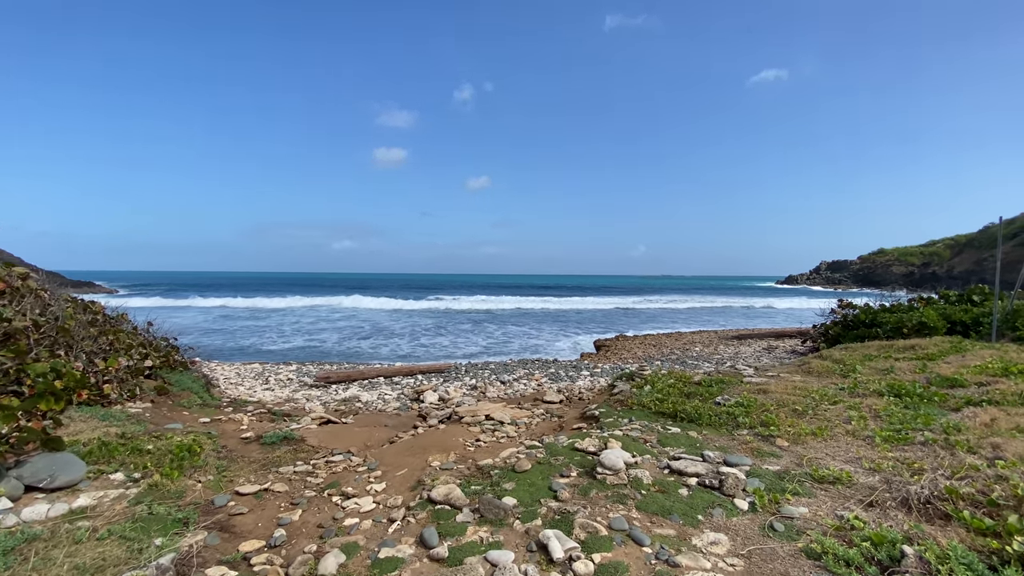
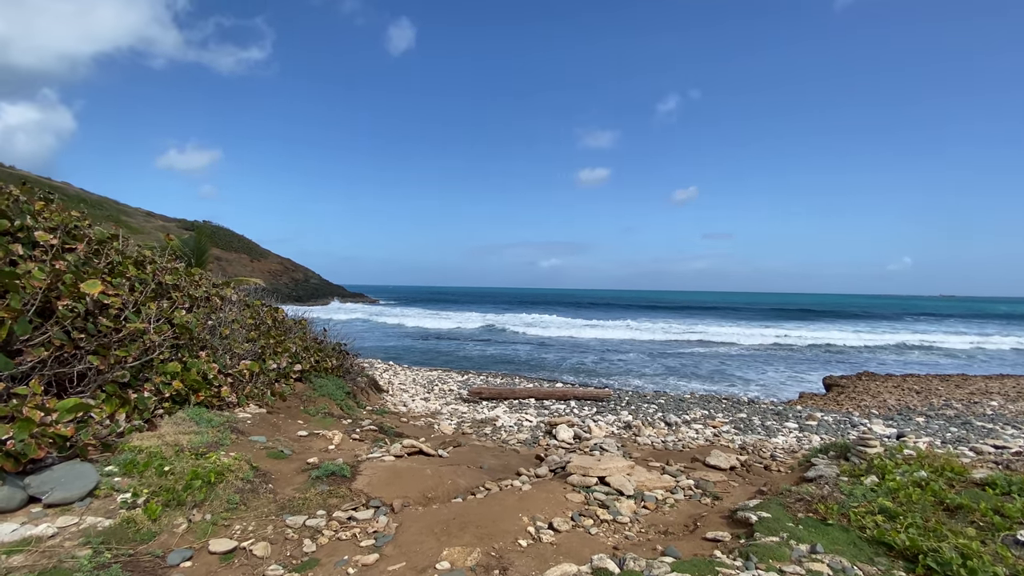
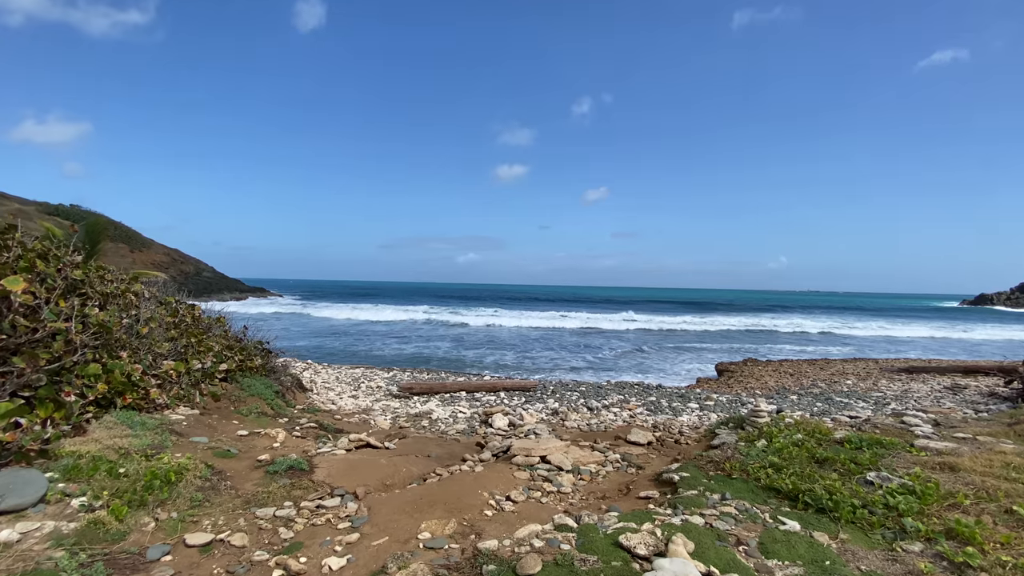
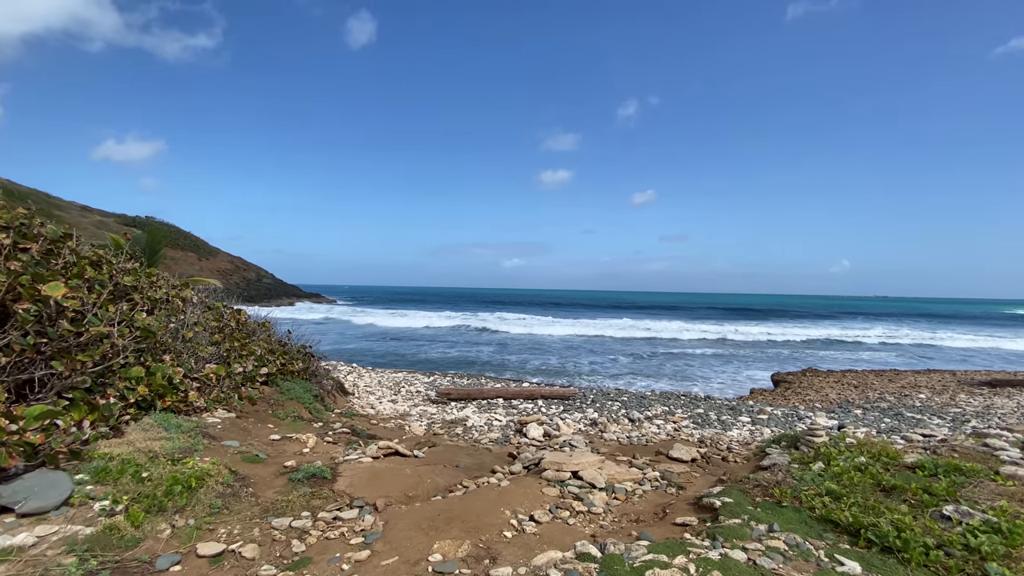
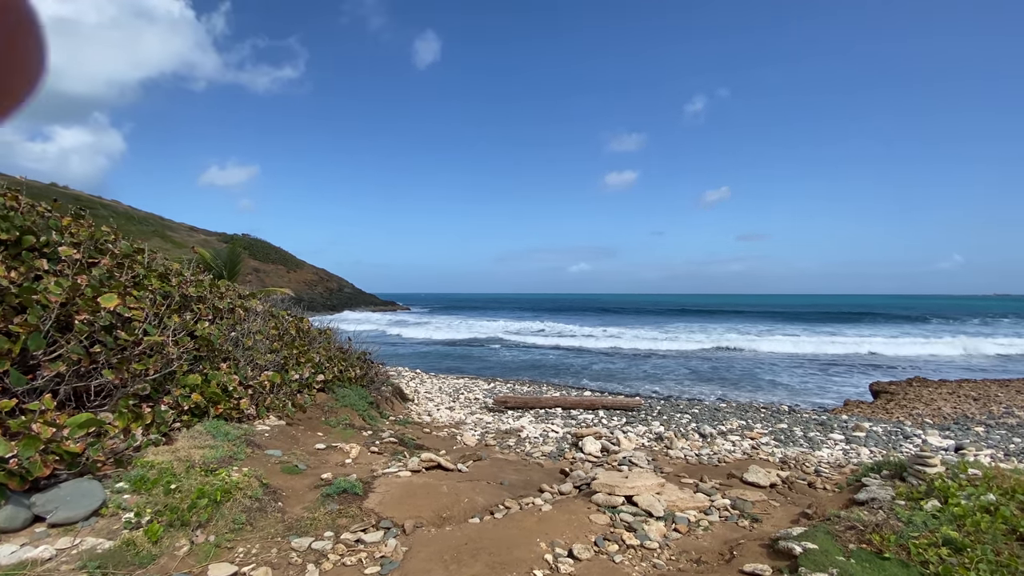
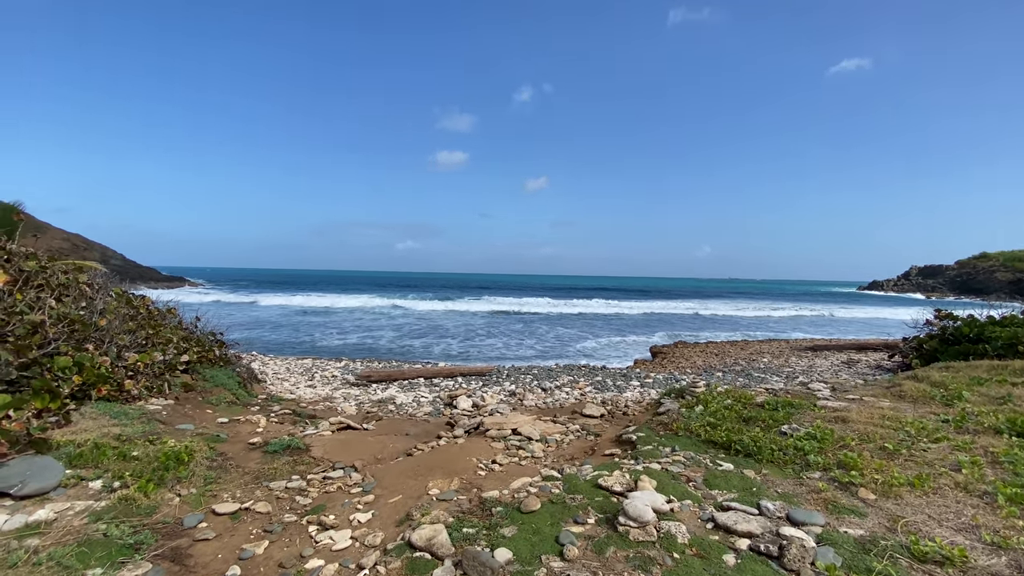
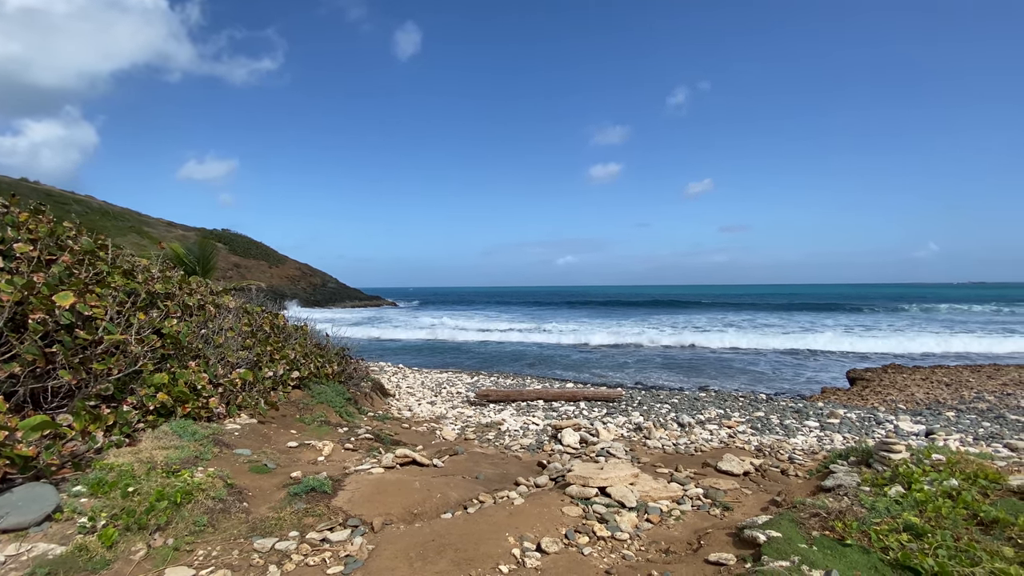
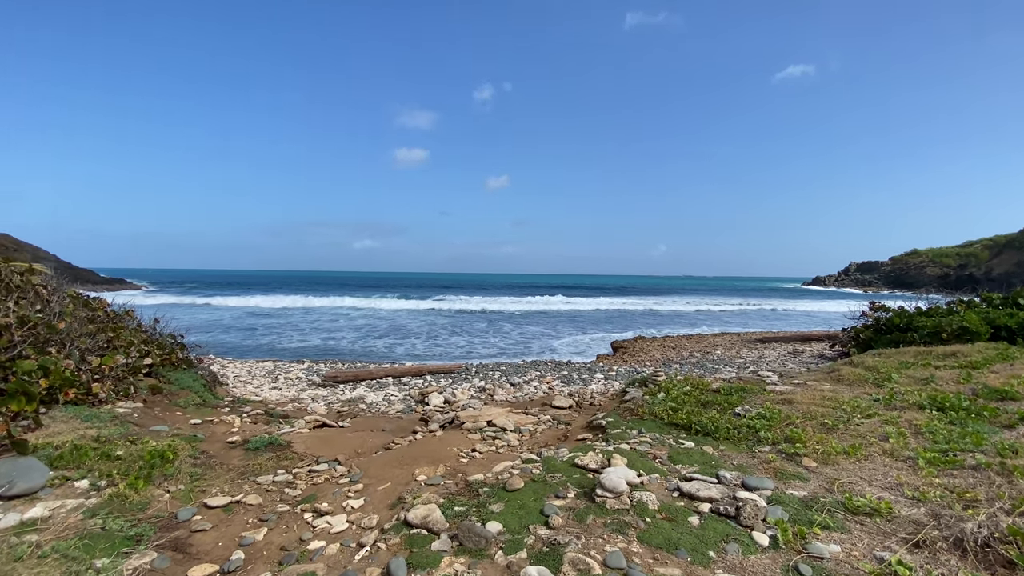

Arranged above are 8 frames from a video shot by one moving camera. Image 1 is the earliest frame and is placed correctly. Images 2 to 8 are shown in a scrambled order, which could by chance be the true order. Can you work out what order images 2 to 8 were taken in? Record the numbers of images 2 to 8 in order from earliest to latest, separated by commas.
8, 6, 3, 4, 2, 5, 7
